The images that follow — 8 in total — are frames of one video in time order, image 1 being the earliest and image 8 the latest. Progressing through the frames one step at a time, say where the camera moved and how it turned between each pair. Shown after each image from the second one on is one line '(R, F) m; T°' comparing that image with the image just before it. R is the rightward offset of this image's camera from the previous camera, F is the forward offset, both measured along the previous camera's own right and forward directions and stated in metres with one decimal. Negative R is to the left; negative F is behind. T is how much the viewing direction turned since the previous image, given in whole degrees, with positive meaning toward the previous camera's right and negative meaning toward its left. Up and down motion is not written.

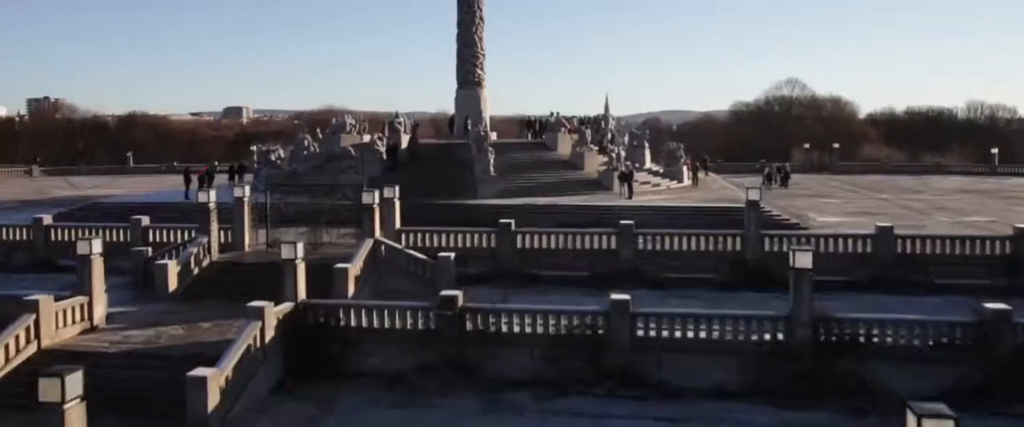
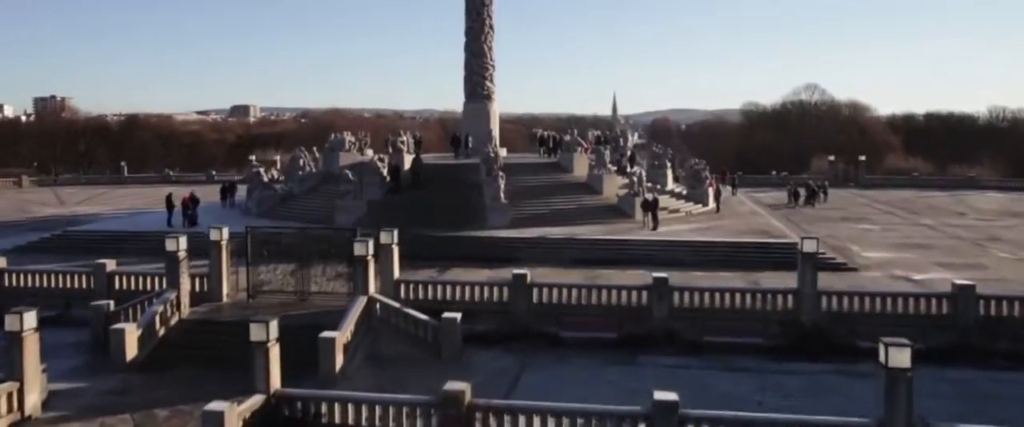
(-0.1, +1.7) m; 0°
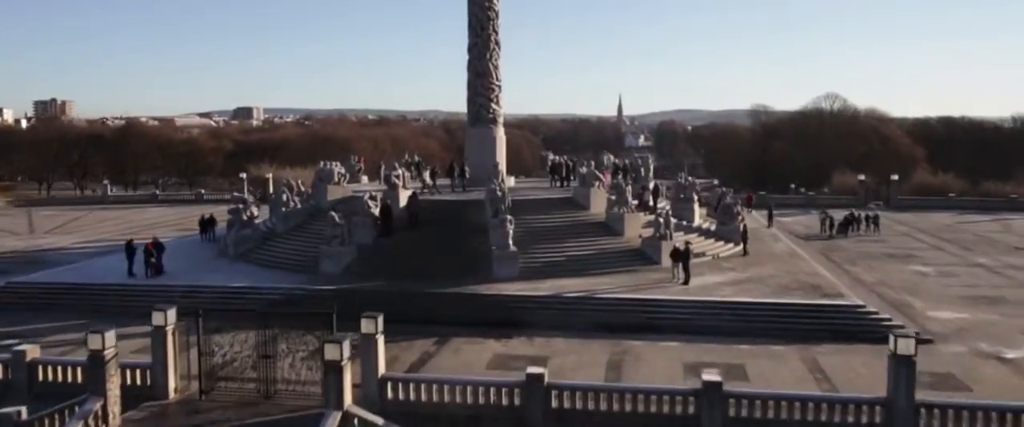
(-0.1, +2.3) m; 0°
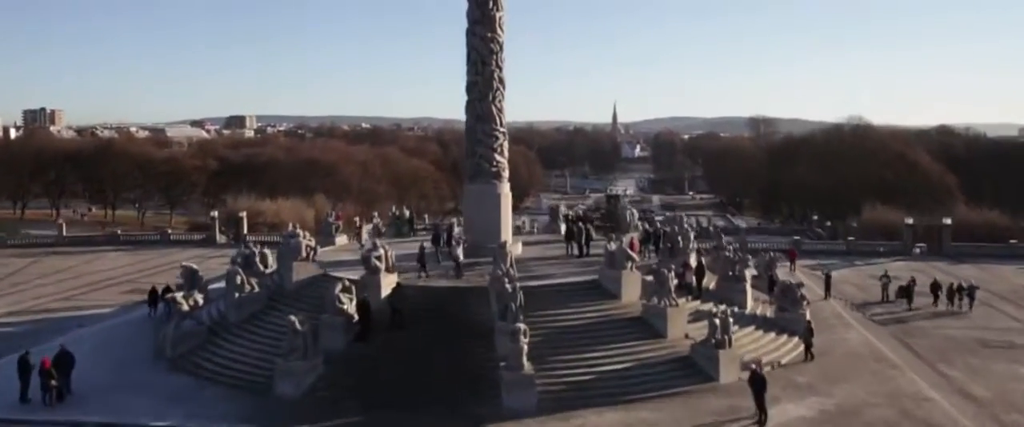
(-0.2, +3.8) m; 0°
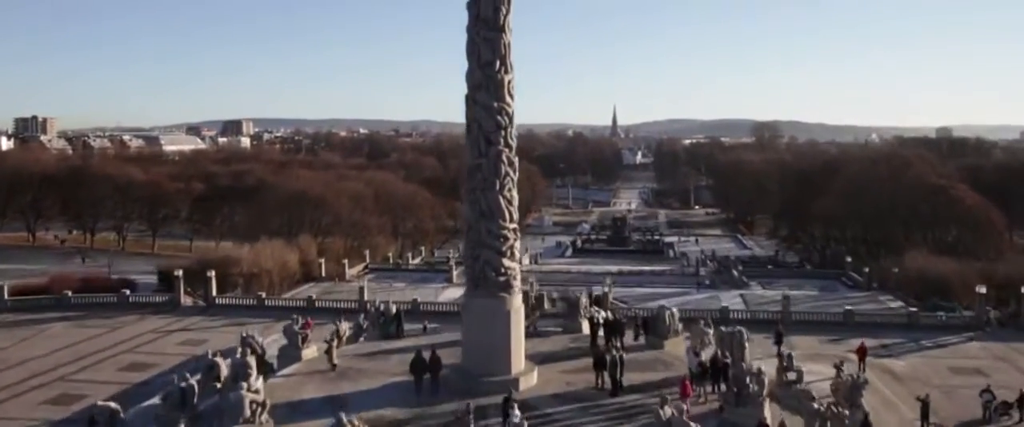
(-0.2, +4.2) m; 0°
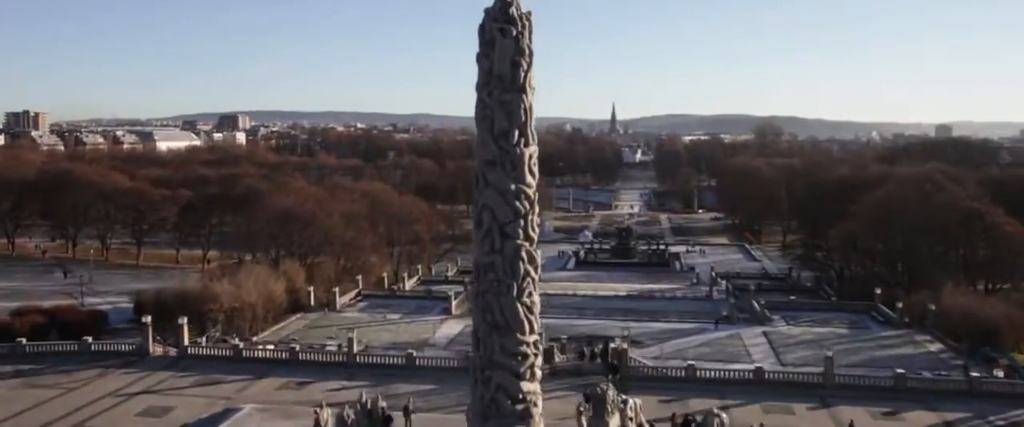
(-0.2, +3.1) m; 0°
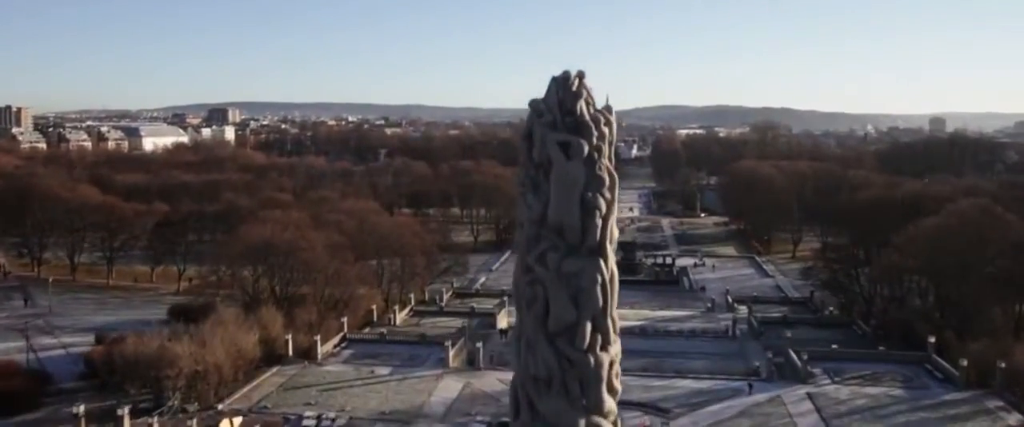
(-0.4, +4.7) m; 0°
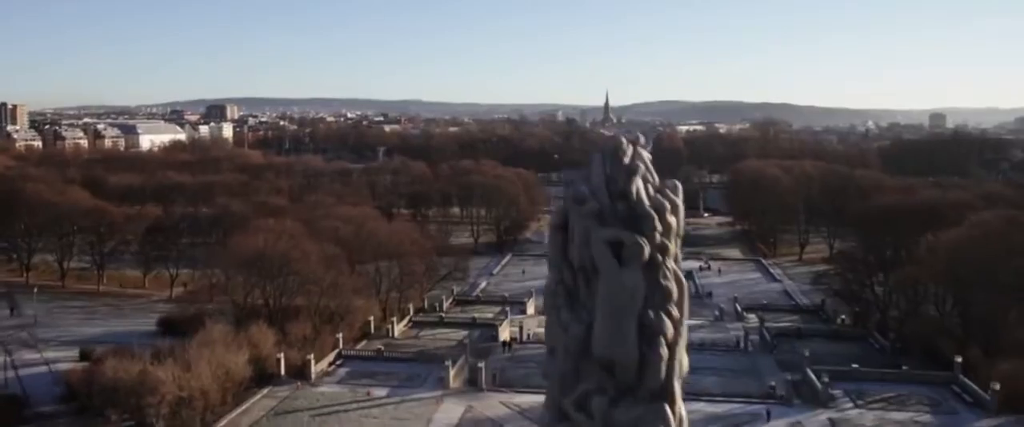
(-0.1, +1.8) m; 0°
